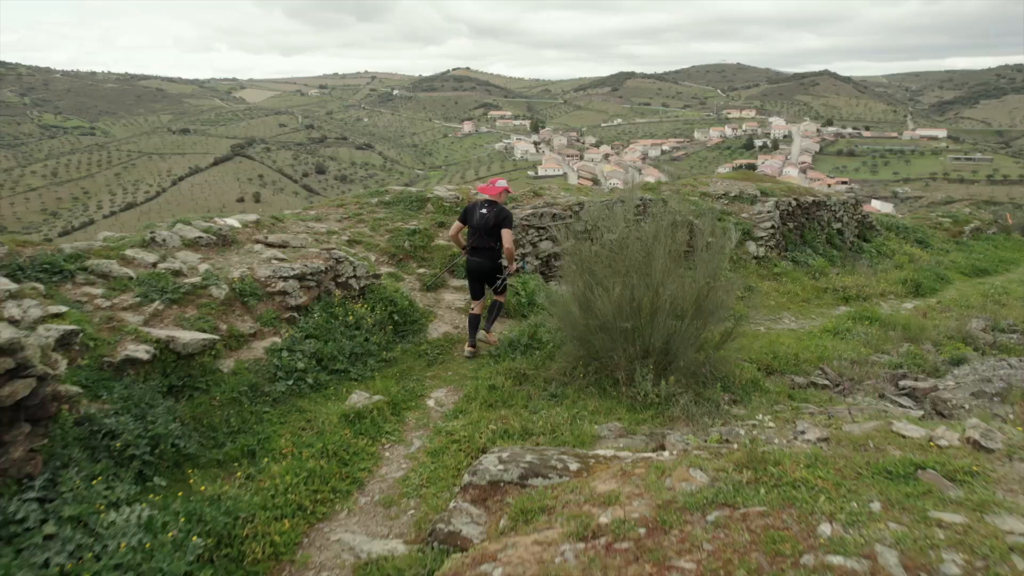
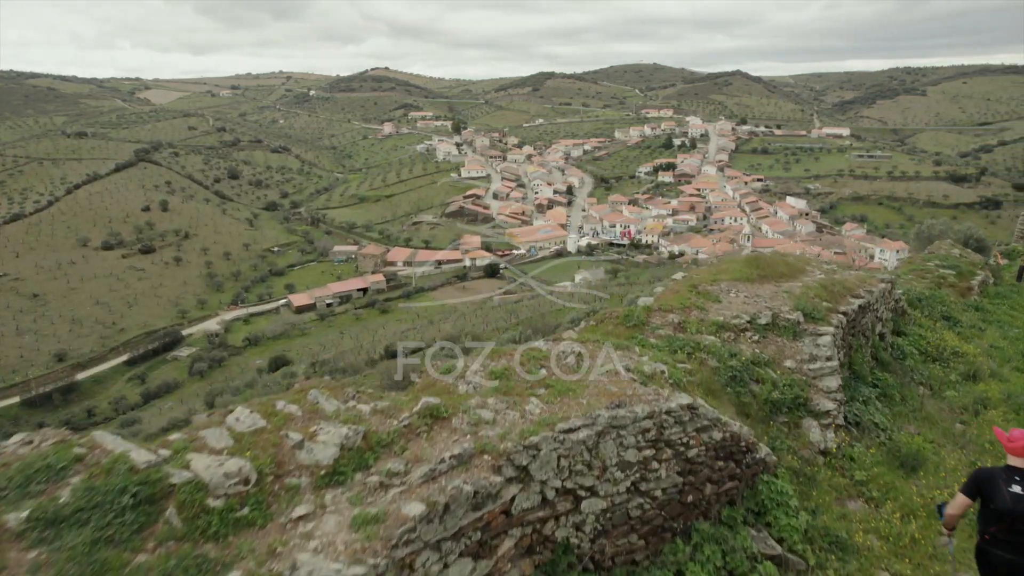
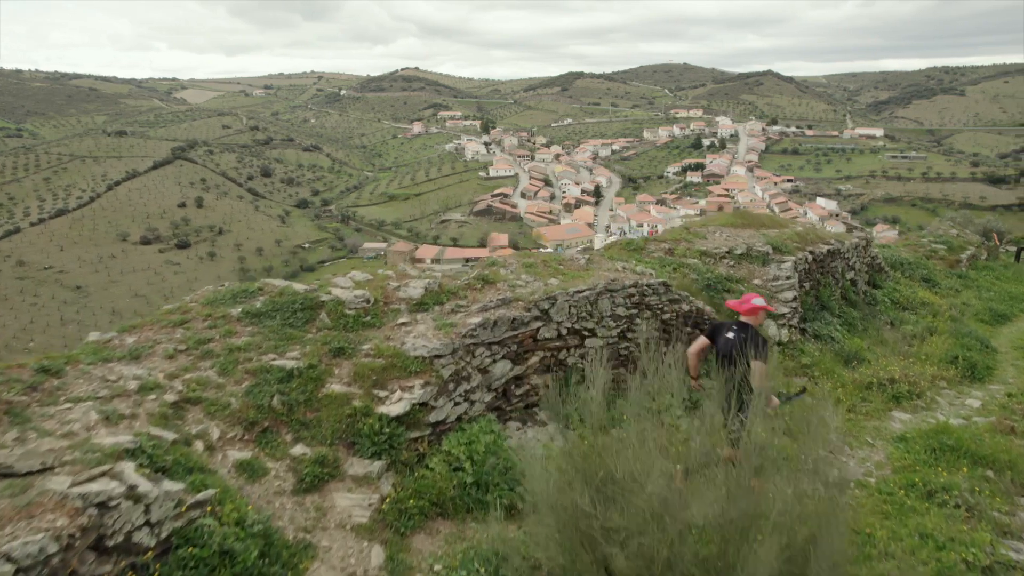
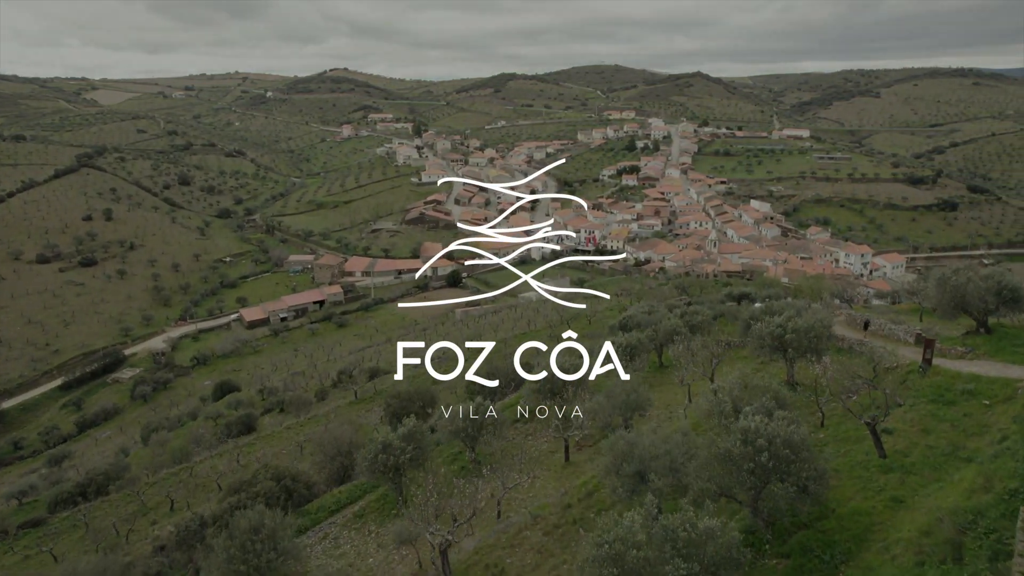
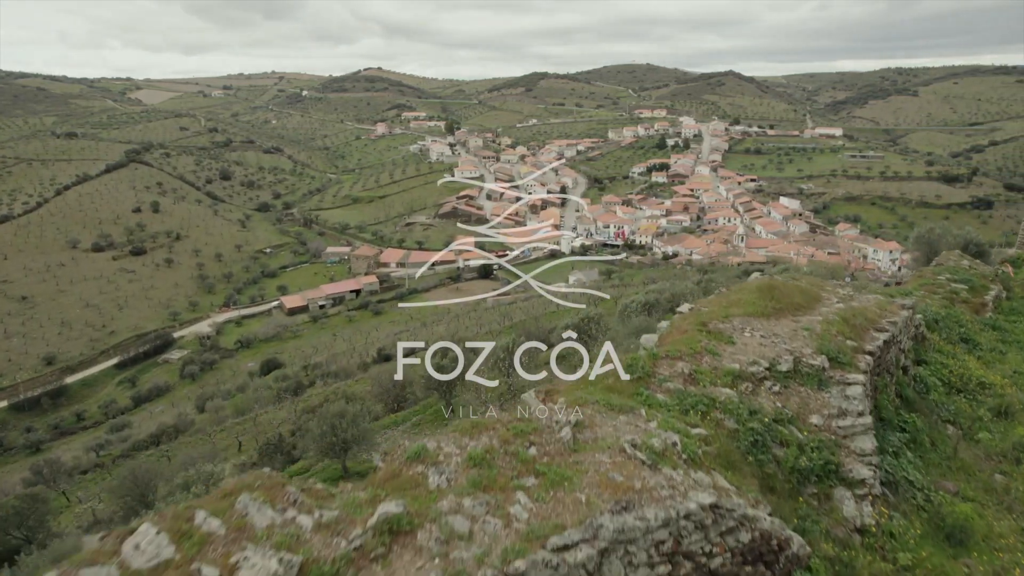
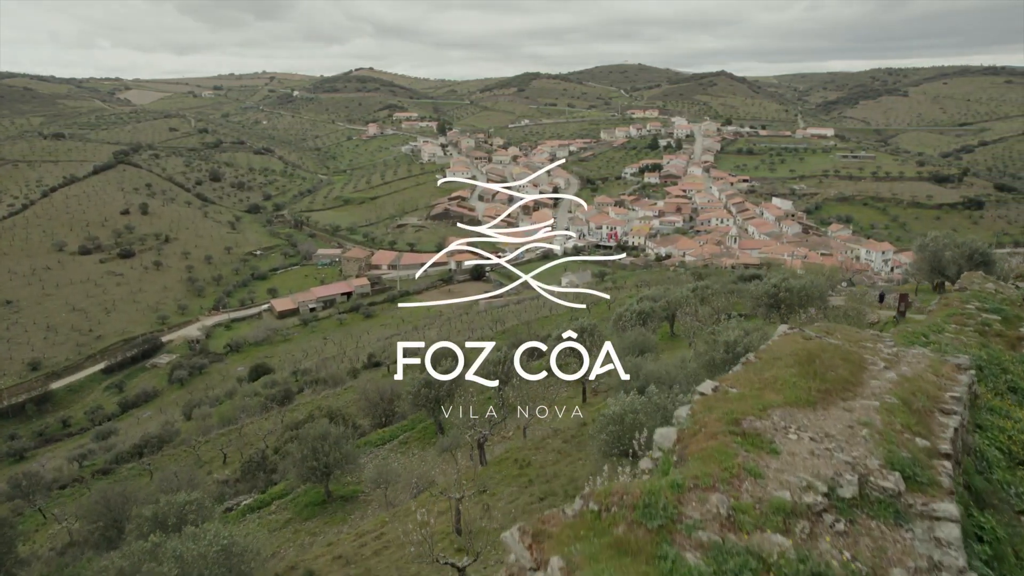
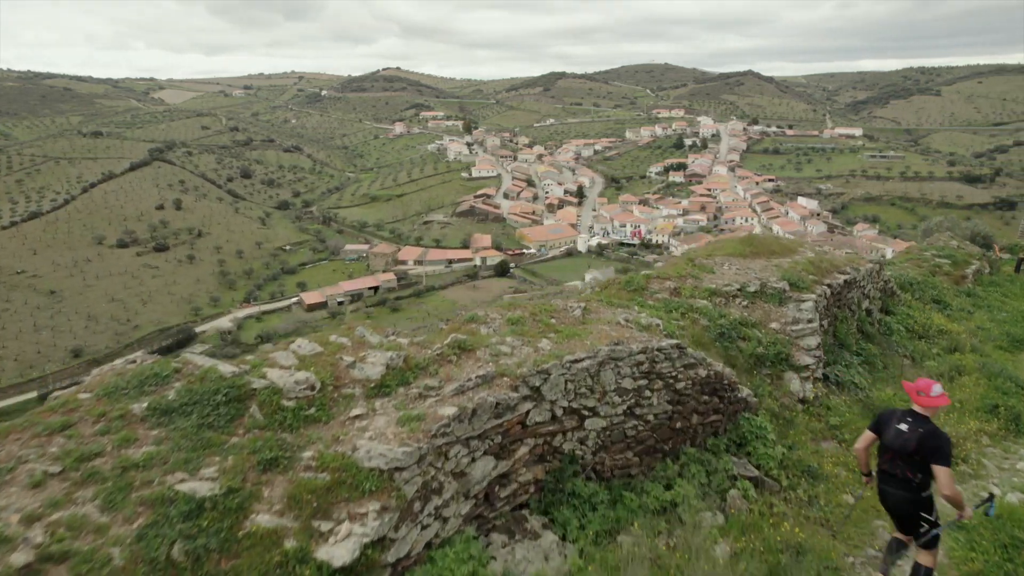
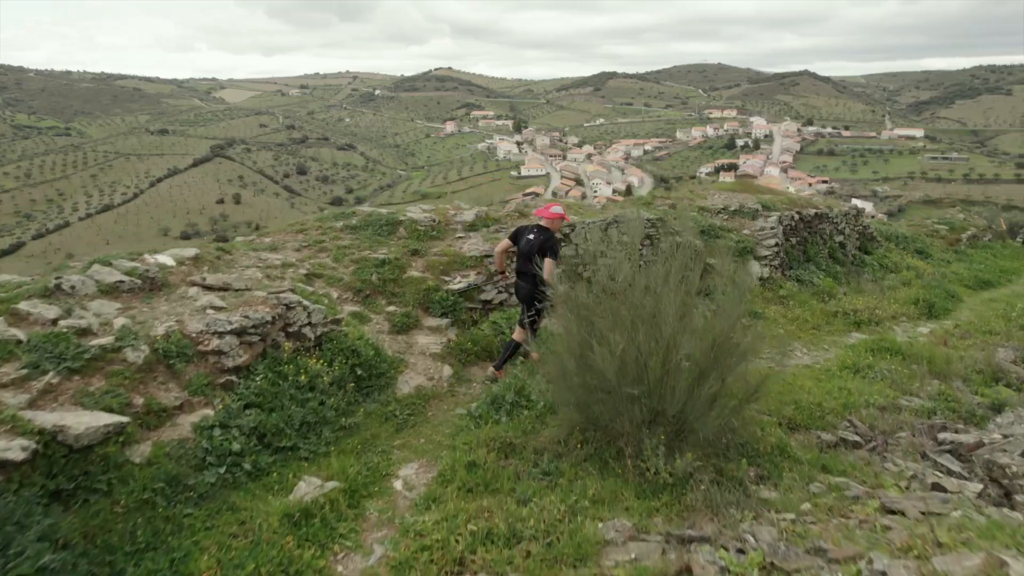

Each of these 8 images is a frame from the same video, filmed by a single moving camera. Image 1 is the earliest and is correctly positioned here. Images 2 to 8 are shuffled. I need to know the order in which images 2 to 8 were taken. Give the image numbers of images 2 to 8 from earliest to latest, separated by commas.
8, 3, 7, 2, 5, 6, 4
